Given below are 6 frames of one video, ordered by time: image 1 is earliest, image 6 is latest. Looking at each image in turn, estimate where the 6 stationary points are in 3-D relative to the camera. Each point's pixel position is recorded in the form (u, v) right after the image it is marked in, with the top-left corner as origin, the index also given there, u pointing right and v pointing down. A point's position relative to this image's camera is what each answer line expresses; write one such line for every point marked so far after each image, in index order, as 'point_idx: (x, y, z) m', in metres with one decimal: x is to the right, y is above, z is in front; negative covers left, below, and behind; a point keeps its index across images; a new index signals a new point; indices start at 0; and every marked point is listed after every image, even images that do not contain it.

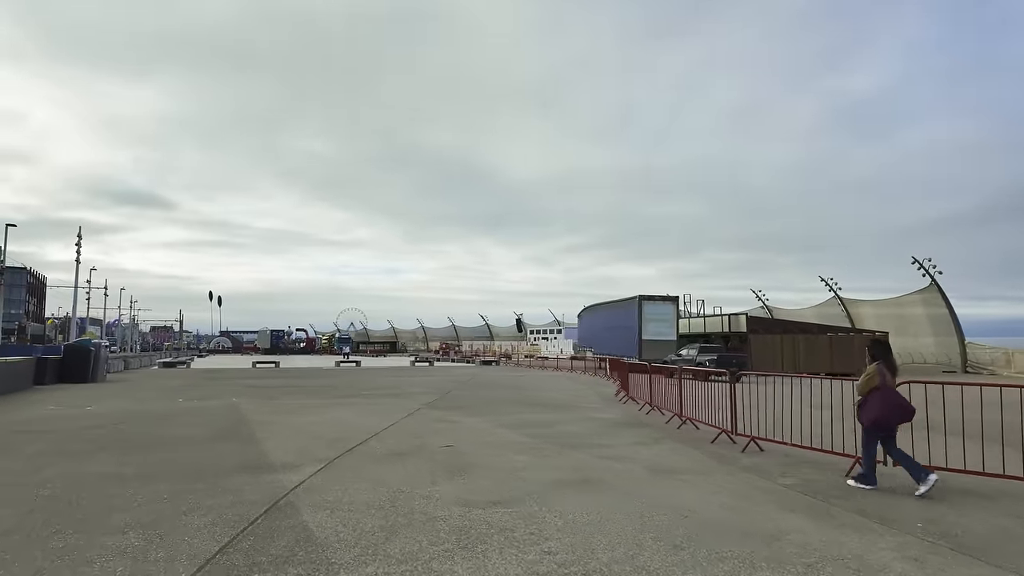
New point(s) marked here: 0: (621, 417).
0: (+2.6, -3.1, +14.8) m
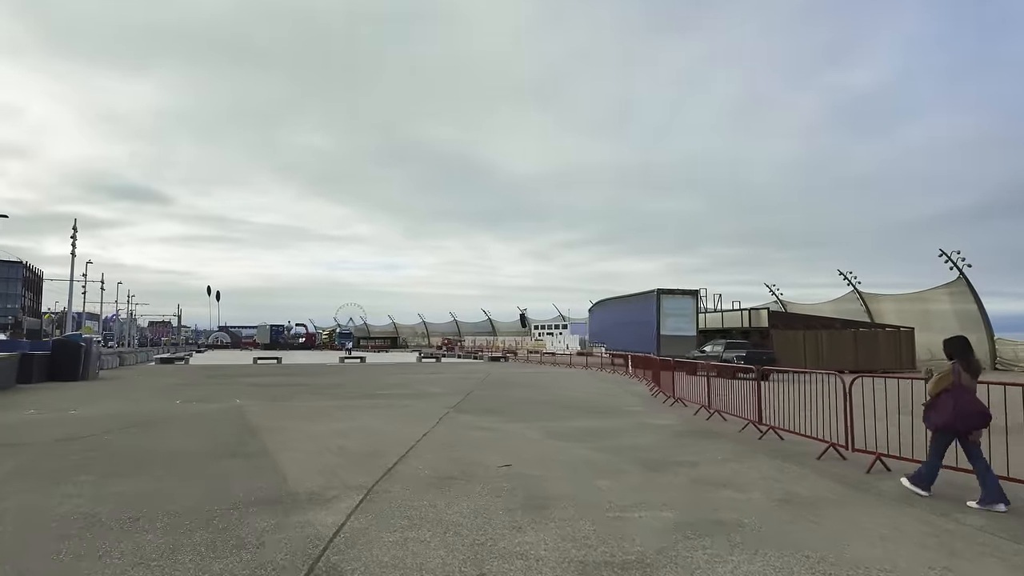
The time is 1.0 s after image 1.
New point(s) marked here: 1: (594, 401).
0: (+3.6, -2.9, +13.0) m
1: (+2.5, -3.3, +18.3) m
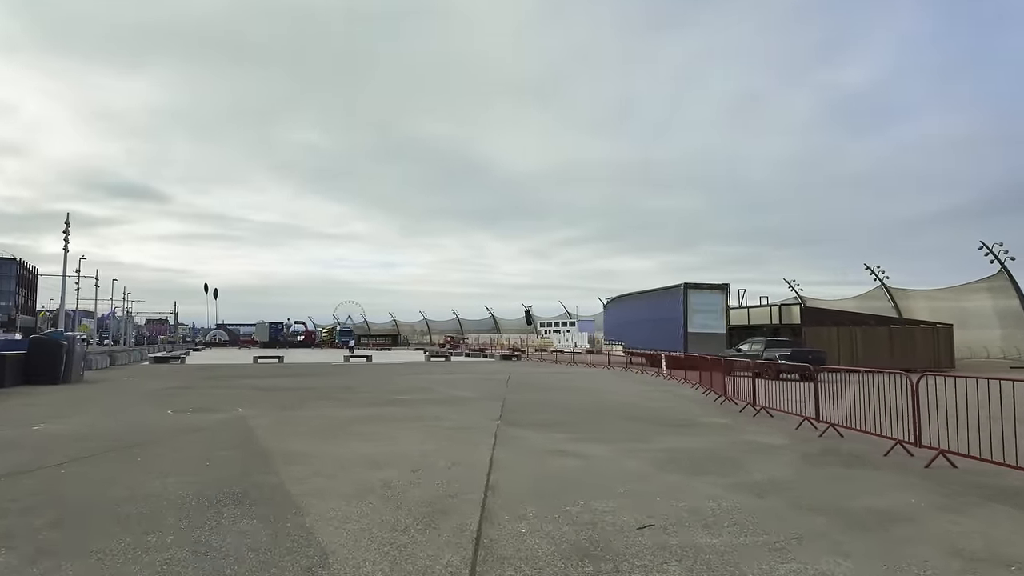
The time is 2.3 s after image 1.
0: (+4.8, -2.6, +10.4) m
1: (+3.7, -3.1, +15.8) m
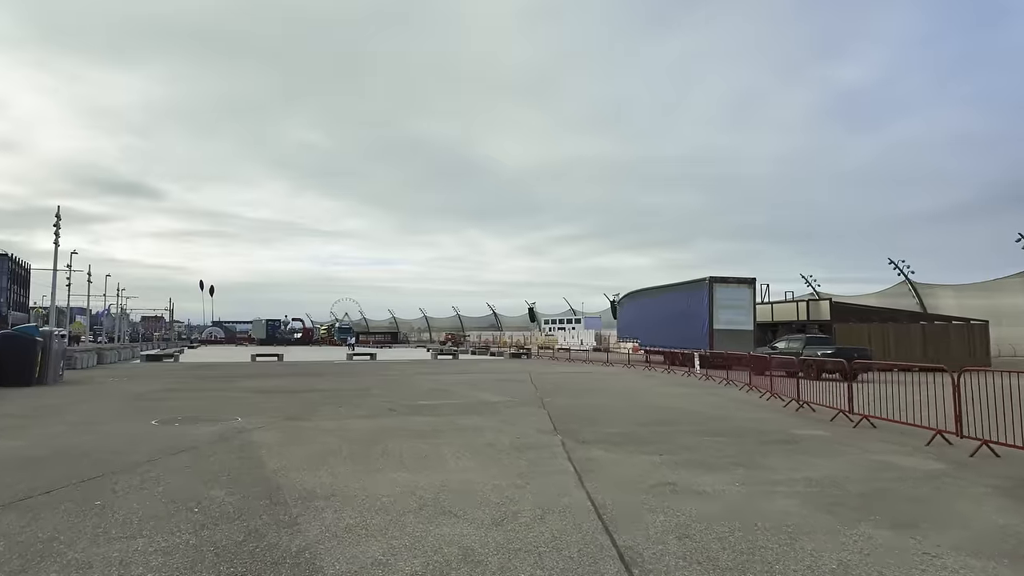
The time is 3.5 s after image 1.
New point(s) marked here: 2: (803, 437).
0: (+5.8, -2.3, +8.1) m
1: (+4.7, -2.8, +13.5) m
2: (+5.0, -2.5, +10.5) m
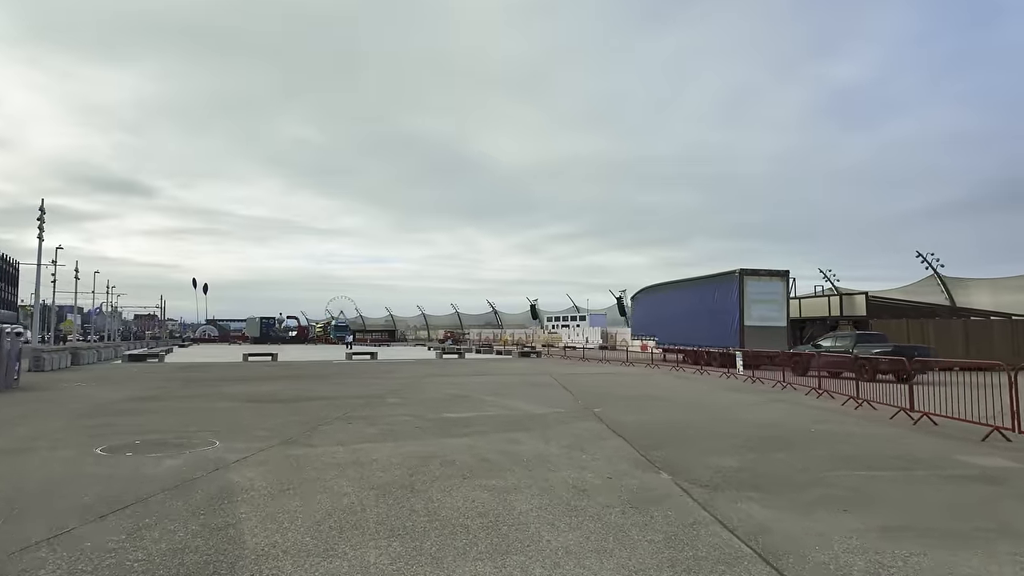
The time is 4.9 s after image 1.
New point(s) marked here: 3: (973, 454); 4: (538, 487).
0: (+6.8, -2.1, +5.3) m
1: (+5.6, -2.5, +10.6) m
2: (+5.9, -2.3, +7.7) m
3: (+6.5, -2.3, +8.7) m
4: (+0.2, -2.0, +6.2) m
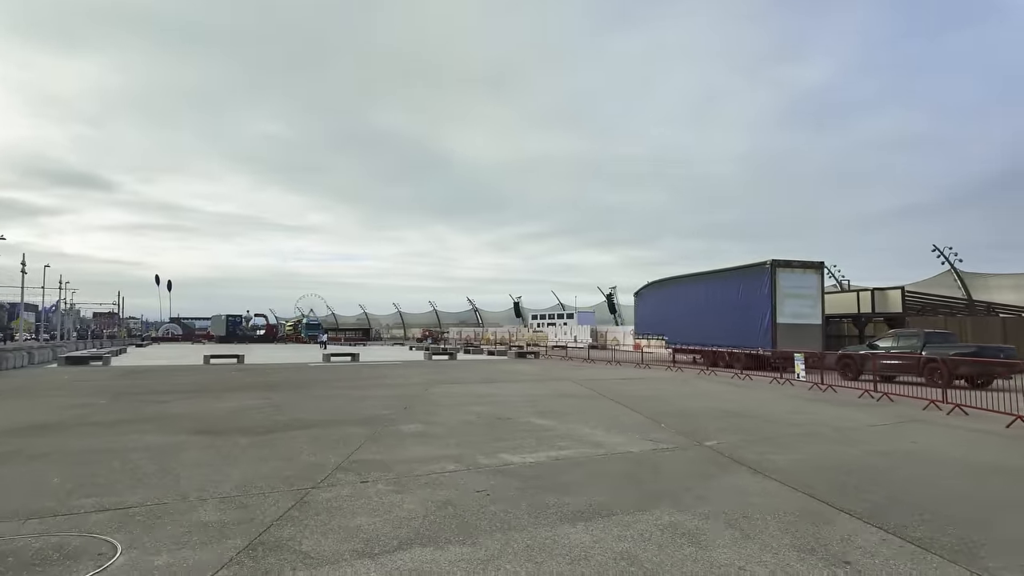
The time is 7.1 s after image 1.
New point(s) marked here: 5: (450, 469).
0: (+8.4, -1.8, +1.4) m
1: (+6.9, -2.2, +6.7) m
2: (+7.4, -2.0, +3.7) m
3: (+7.9, -2.1, +4.8) m
4: (+1.7, -1.7, +2.0) m
5: (-0.7, -2.1, +7.2) m
